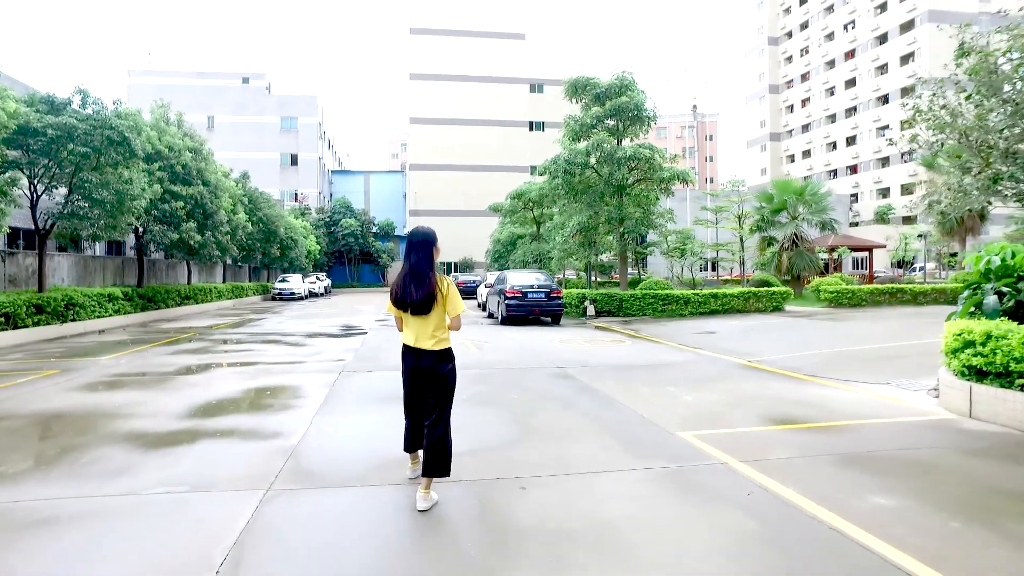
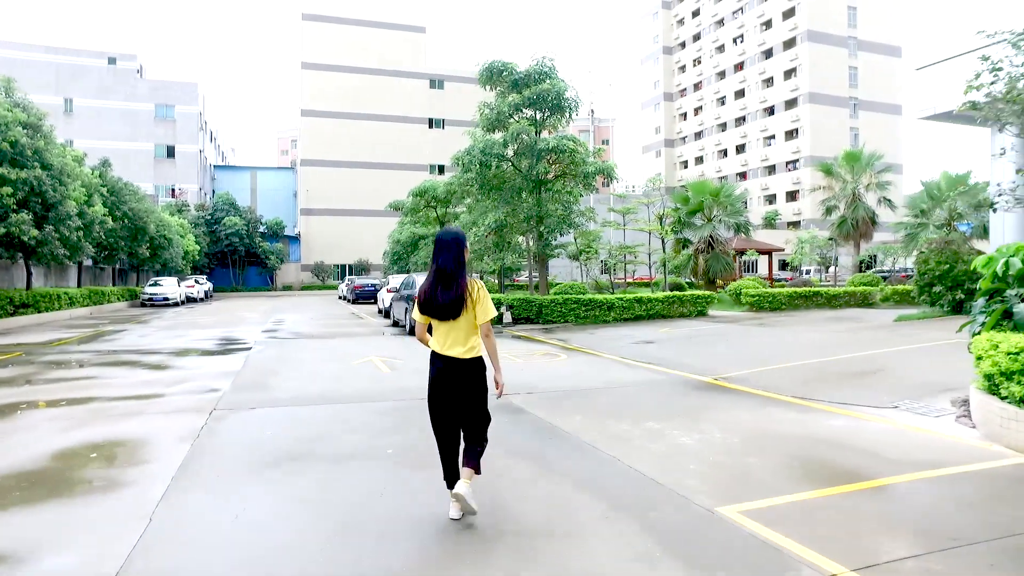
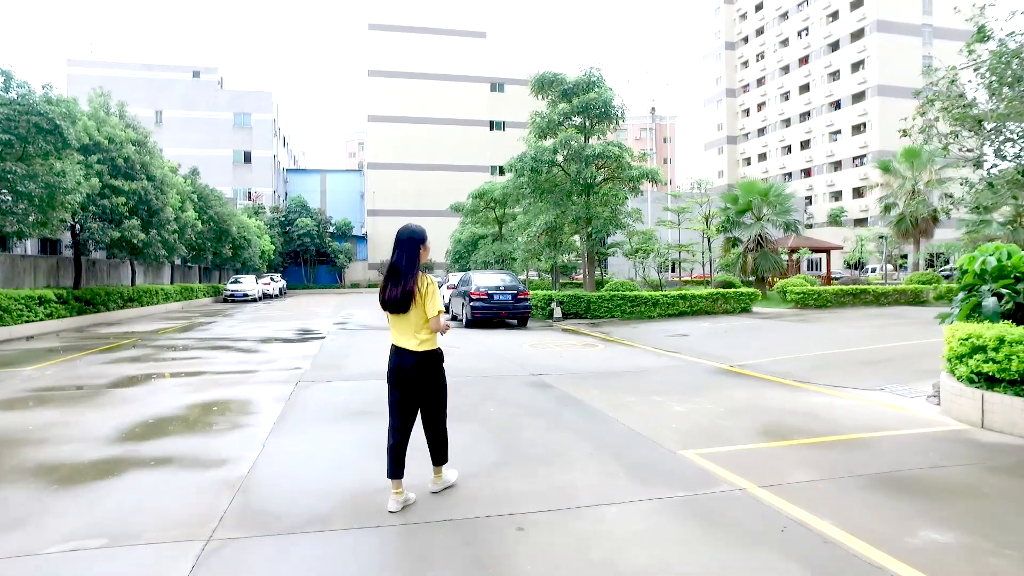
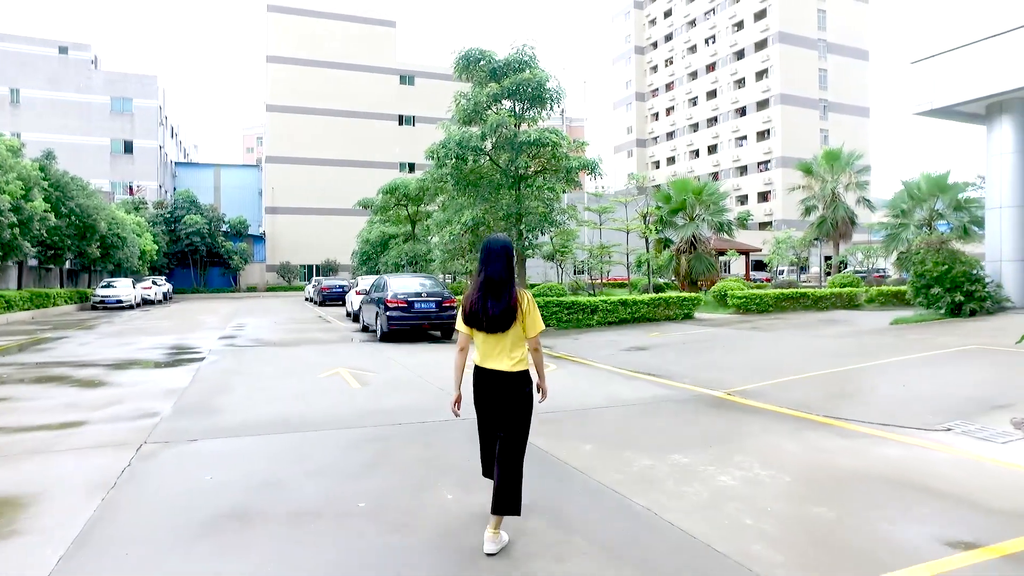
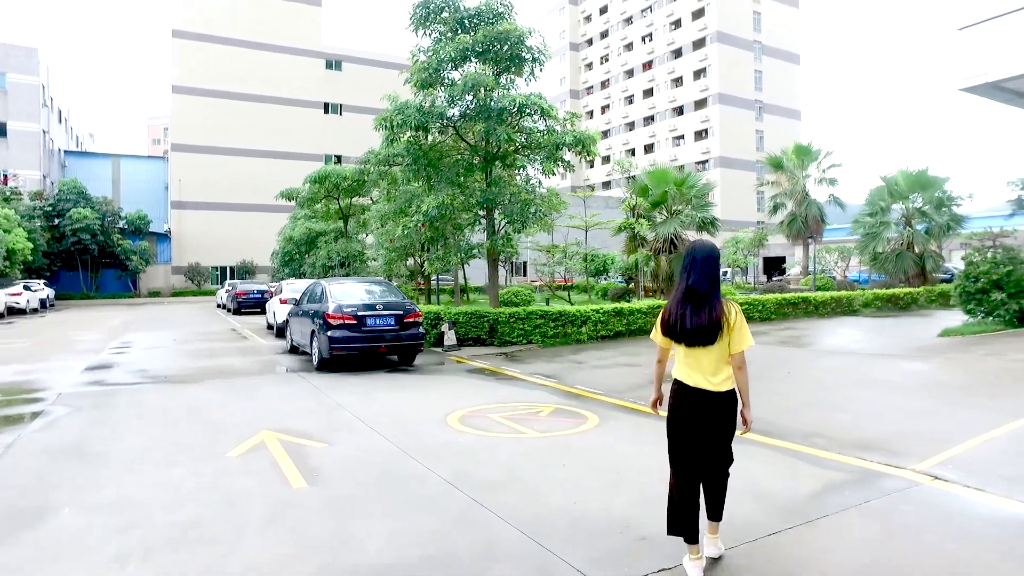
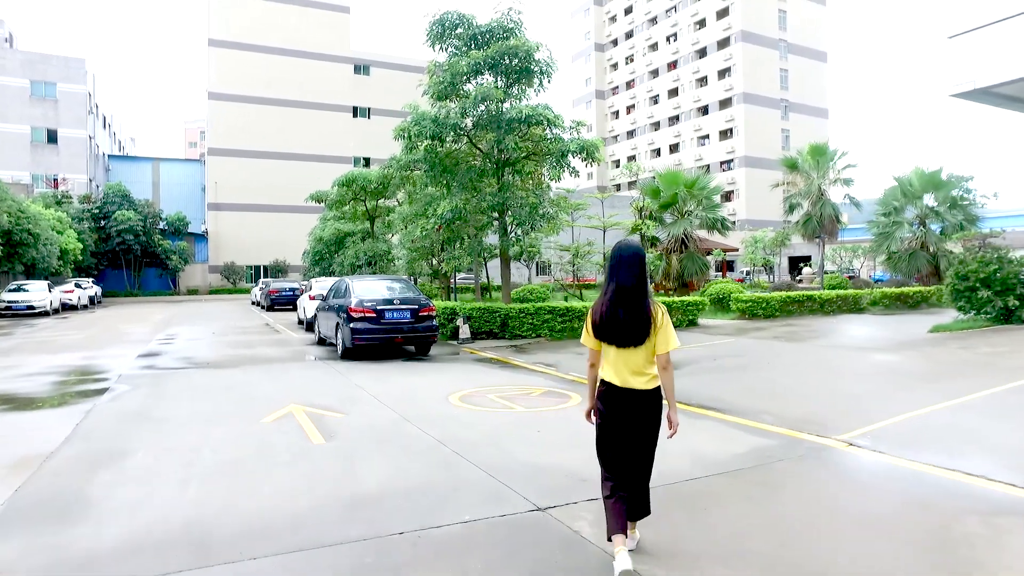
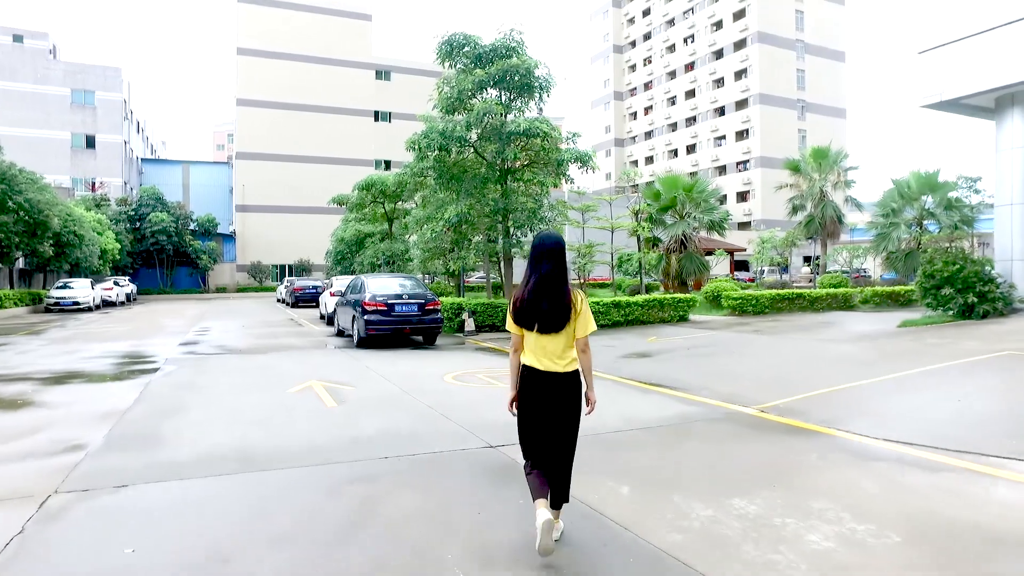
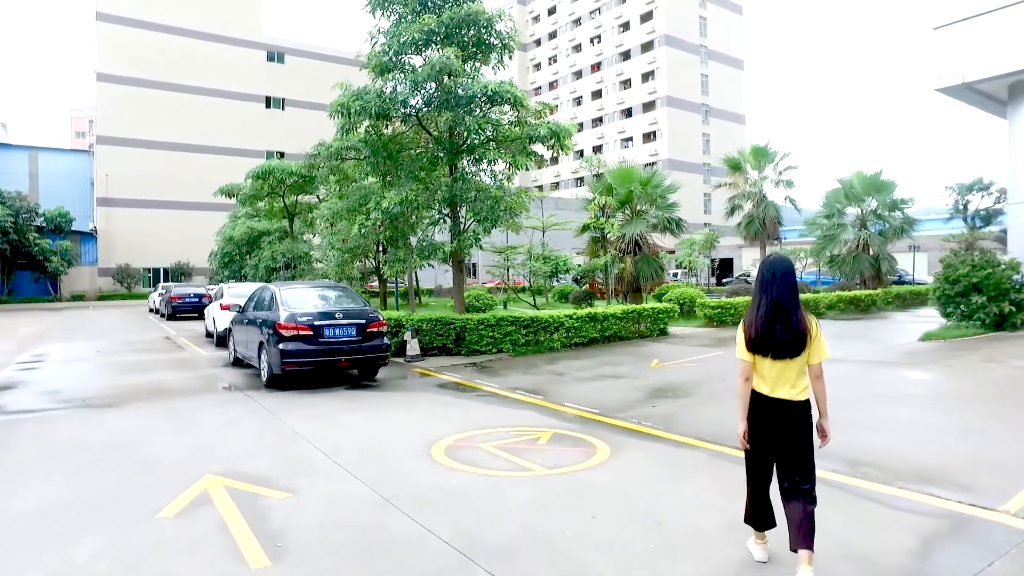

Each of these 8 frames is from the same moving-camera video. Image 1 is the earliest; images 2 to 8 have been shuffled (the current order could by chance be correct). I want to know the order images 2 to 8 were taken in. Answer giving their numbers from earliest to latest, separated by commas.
3, 2, 4, 7, 6, 5, 8
